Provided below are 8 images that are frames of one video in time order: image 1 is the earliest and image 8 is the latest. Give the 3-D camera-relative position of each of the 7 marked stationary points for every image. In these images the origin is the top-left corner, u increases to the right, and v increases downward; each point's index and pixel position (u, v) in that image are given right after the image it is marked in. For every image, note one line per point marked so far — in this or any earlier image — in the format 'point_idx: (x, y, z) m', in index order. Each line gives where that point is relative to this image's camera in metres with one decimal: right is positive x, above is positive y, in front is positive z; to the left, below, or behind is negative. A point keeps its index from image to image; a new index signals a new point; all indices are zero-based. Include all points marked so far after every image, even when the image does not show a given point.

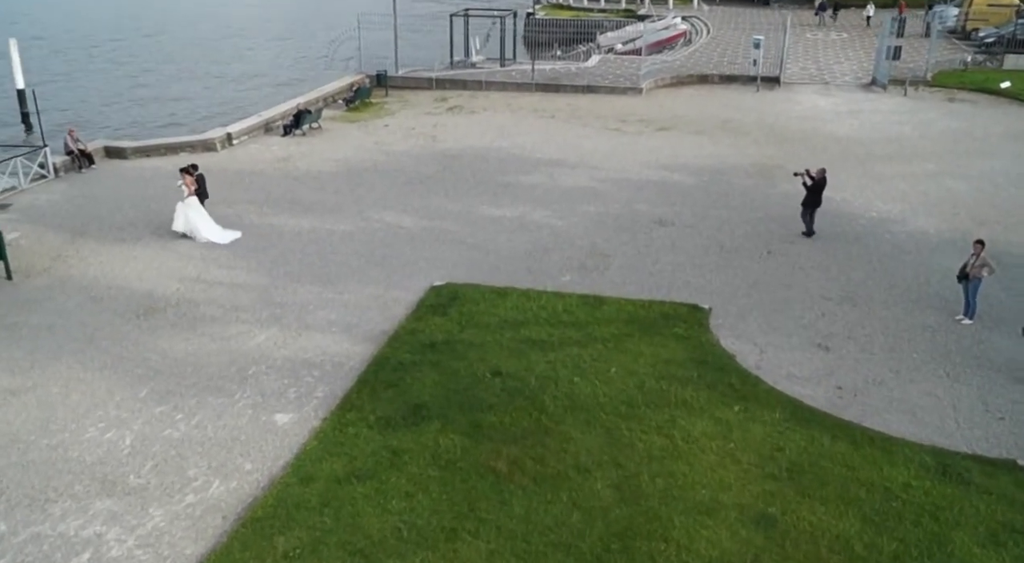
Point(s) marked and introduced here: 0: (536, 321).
0: (+0.4, -0.5, +13.9) m
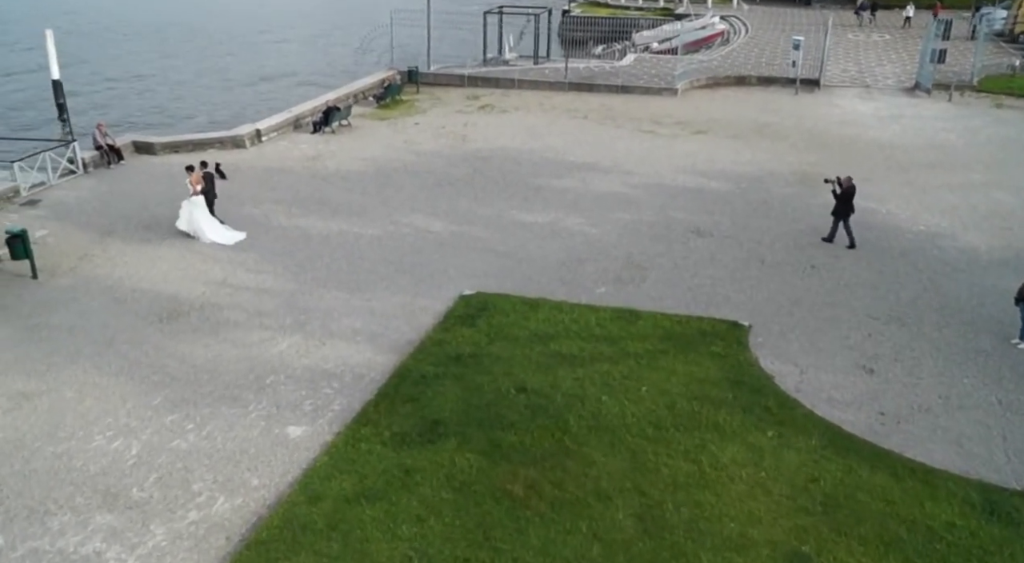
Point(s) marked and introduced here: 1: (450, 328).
0: (+0.7, -0.7, +13.4) m
1: (-0.9, -0.6, +13.8) m
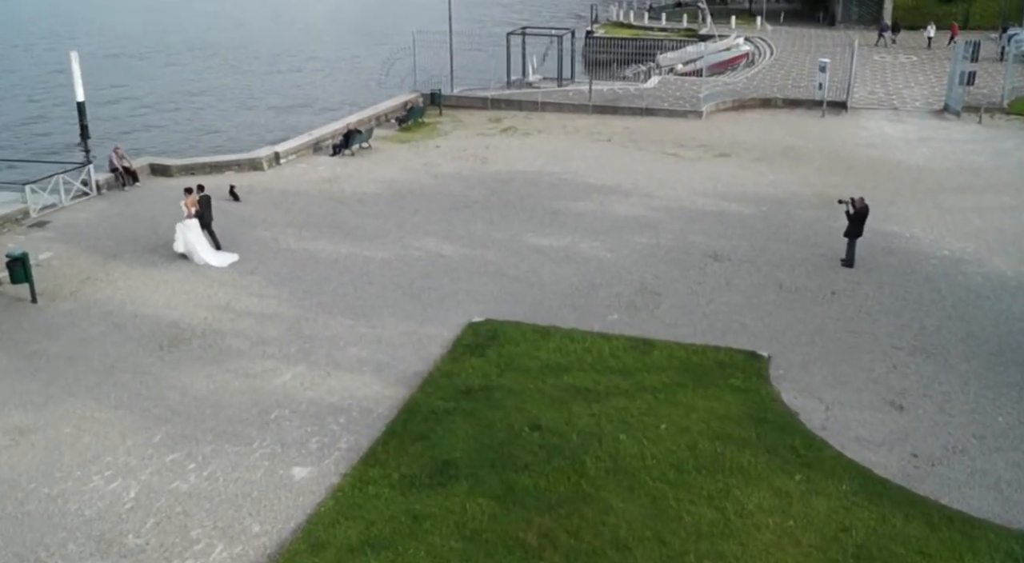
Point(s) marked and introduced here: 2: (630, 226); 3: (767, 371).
0: (+0.9, -1.1, +12.9) m
1: (-0.7, -1.0, +13.3) m
2: (+2.2, +1.0, +18.9) m
3: (+3.2, -1.2, +12.7) m
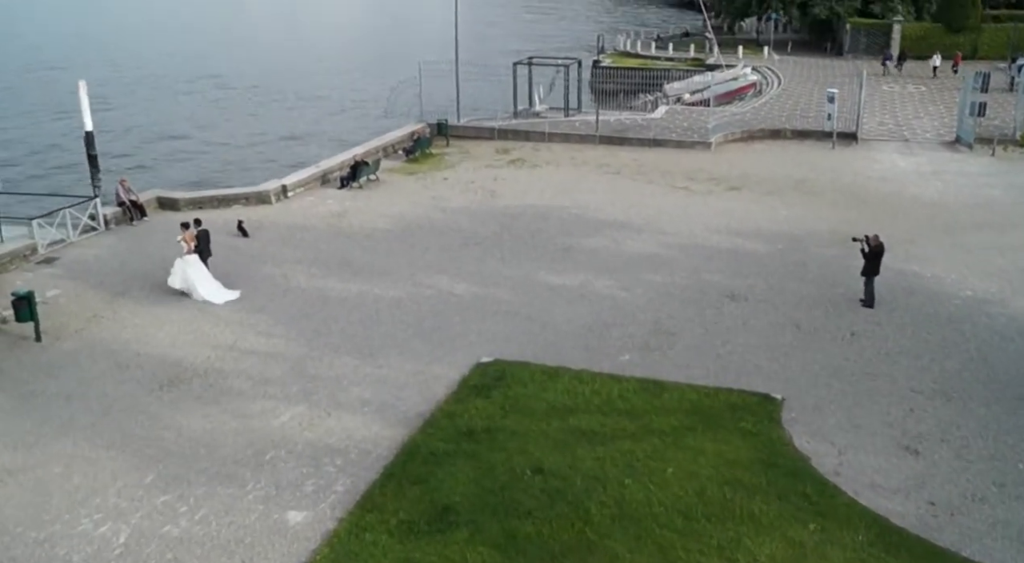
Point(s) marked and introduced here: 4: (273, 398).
0: (+0.9, -1.6, +12.6) m
1: (-0.6, -1.5, +13.0) m
2: (+2.4, +0.4, +18.6) m
3: (+3.3, -1.6, +12.4) m
4: (-3.2, -1.5, +13.4) m
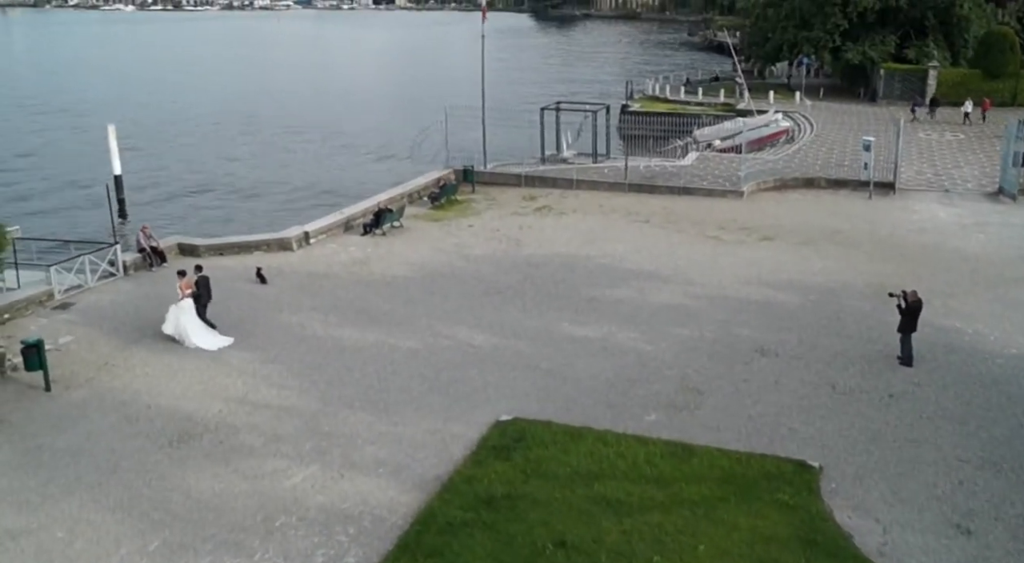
0: (+1.2, -2.3, +12.0) m
1: (-0.3, -2.2, +12.4) m
2: (+2.8, -0.6, +18.0) m
3: (+3.5, -2.4, +11.7) m
4: (-2.9, -2.2, +12.8) m
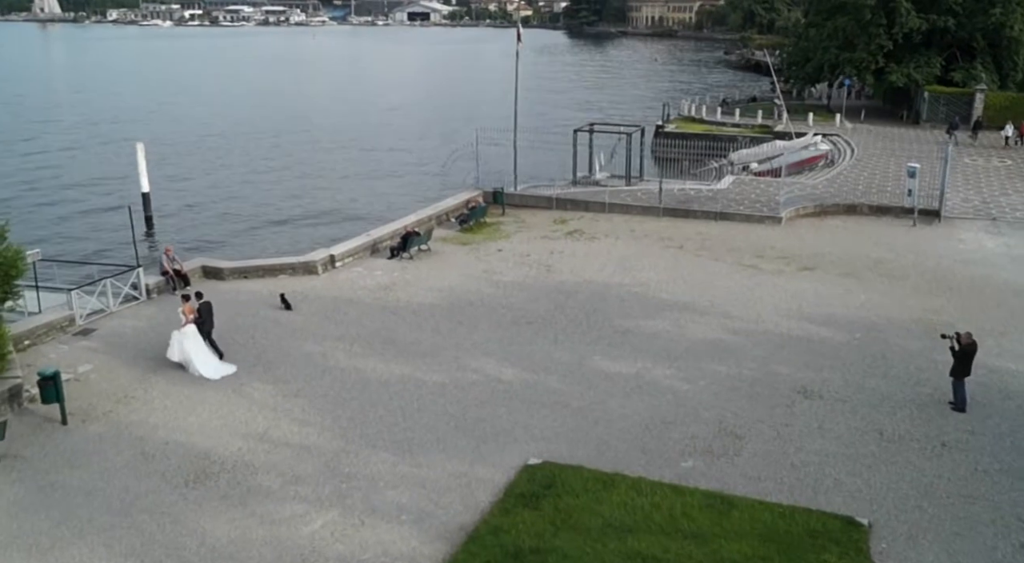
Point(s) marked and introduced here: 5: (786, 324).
0: (+1.5, -2.8, +11.3) m
1: (0.0, -2.7, +11.8) m
2: (+3.3, -1.2, +17.3) m
3: (+3.8, -2.9, +10.9) m
4: (-2.5, -2.7, +12.3) m
5: (+5.1, -0.8, +18.7) m
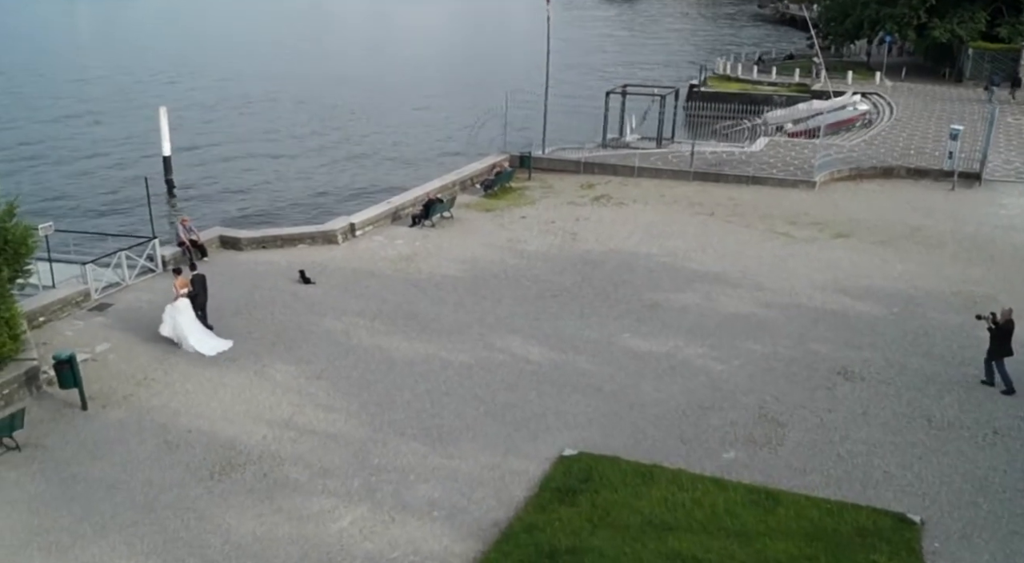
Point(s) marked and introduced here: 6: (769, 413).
0: (+1.9, -2.6, +10.8) m
1: (+0.4, -2.5, +11.3) m
2: (+3.8, -0.8, +16.7) m
3: (+4.2, -2.7, +10.4) m
4: (-2.2, -2.5, +11.9) m
5: (+5.6, -0.3, +18.1) m
6: (+3.4, -1.8, +13.6) m
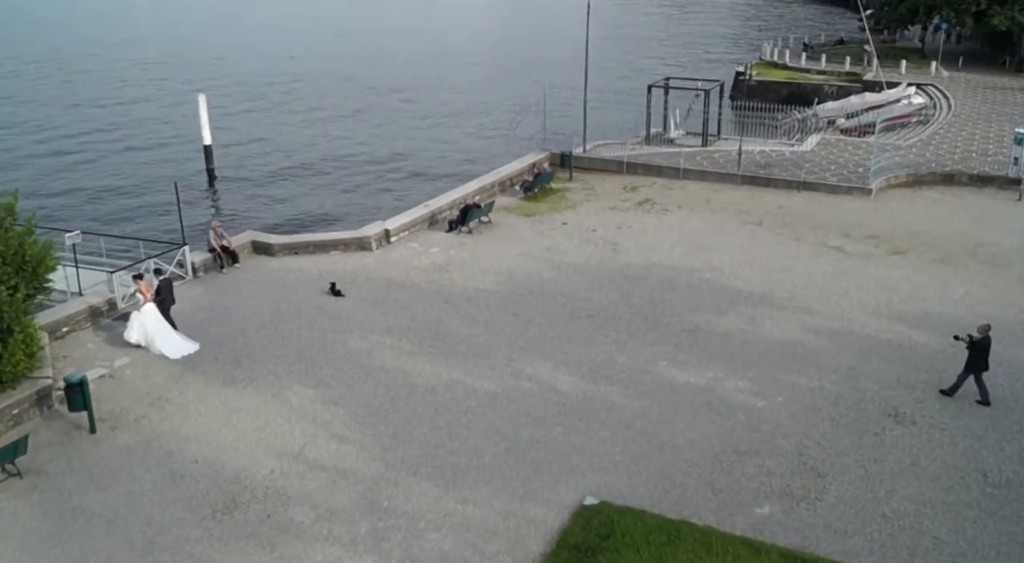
0: (+2.0, -3.1, +10.0) m
1: (+0.5, -3.0, +10.5) m
2: (+4.2, -1.2, +15.7) m
3: (+4.3, -3.3, +9.4) m
4: (-2.0, -2.9, +11.2) m
5: (+6.1, -0.7, +16.9) m
6: (+3.7, -2.2, +12.7) m
